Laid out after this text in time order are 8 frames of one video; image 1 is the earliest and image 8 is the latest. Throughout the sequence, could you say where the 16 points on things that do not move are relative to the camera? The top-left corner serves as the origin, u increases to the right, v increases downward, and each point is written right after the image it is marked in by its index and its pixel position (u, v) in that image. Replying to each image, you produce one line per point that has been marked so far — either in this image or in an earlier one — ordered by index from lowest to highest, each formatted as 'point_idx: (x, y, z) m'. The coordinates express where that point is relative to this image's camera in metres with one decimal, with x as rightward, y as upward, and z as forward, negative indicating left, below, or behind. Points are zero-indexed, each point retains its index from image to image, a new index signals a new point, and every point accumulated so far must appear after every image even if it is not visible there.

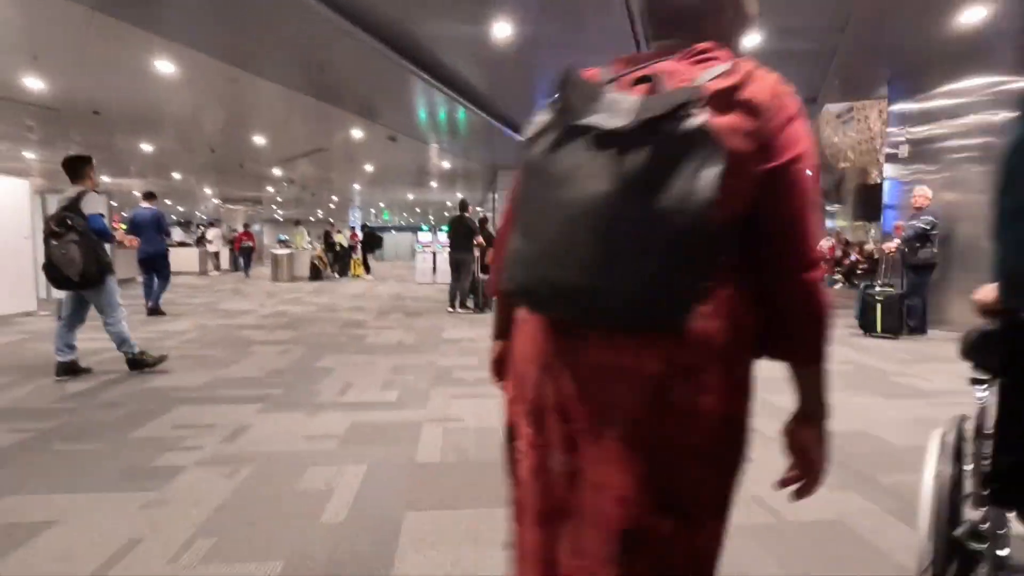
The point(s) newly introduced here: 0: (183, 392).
0: (-2.7, -0.8, +4.4) m
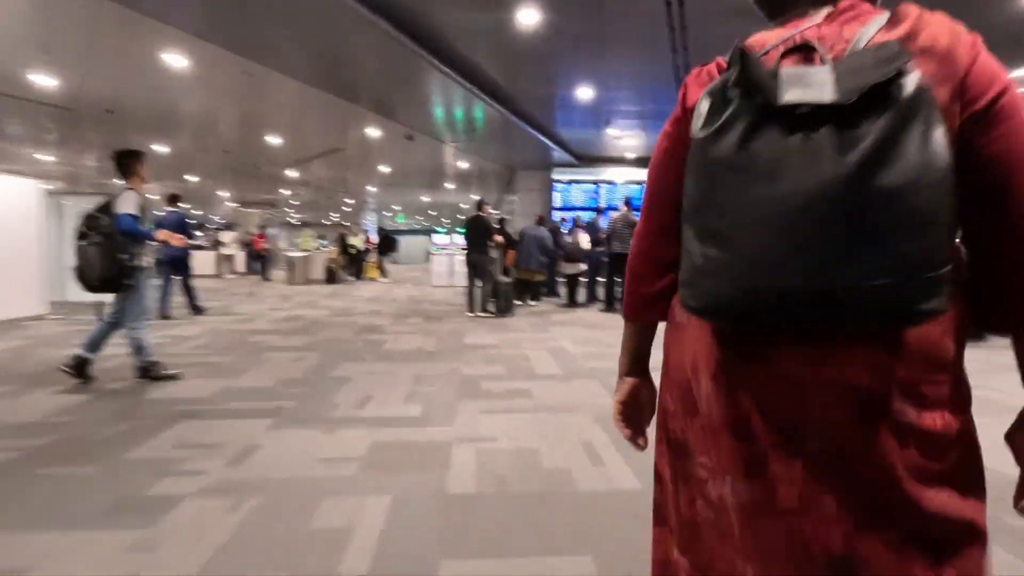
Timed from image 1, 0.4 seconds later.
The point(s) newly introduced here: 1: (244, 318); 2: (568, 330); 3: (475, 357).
0: (-2.4, -0.9, +4.0) m
1: (-4.5, -0.5, +9.1) m
2: (+0.8, -0.6, +7.7) m
3: (-0.4, -0.8, +5.7) m
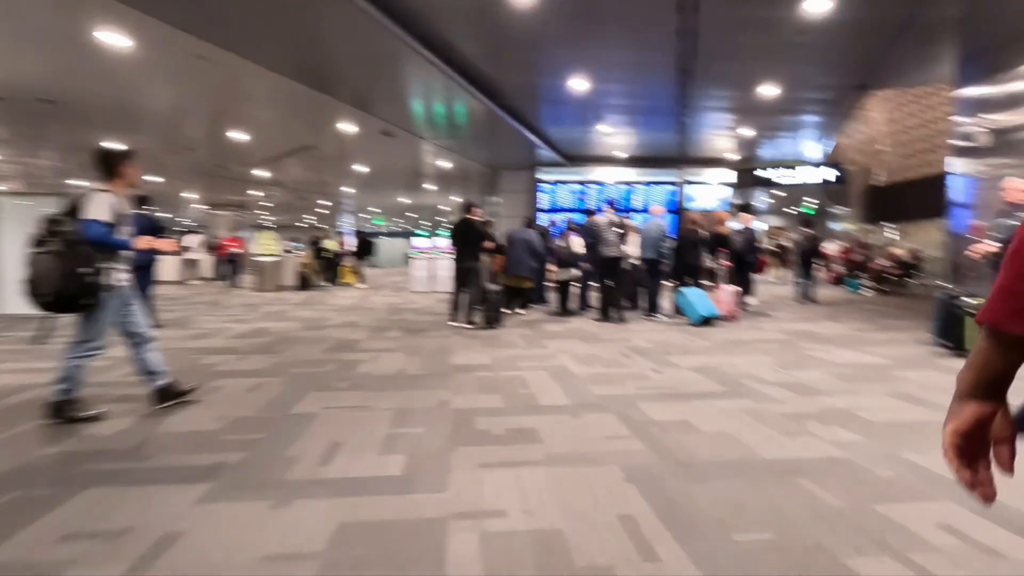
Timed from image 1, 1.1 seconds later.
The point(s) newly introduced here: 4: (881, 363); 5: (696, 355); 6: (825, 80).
0: (-2.4, -1.0, +3.1) m
1: (-4.7, -0.7, +8.1) m
2: (+0.7, -0.7, +6.9) m
3: (-0.4, -0.9, +4.9) m
4: (+4.0, -0.8, +5.9) m
5: (+2.1, -0.8, +6.2) m
6: (+5.4, +3.7, +9.3) m
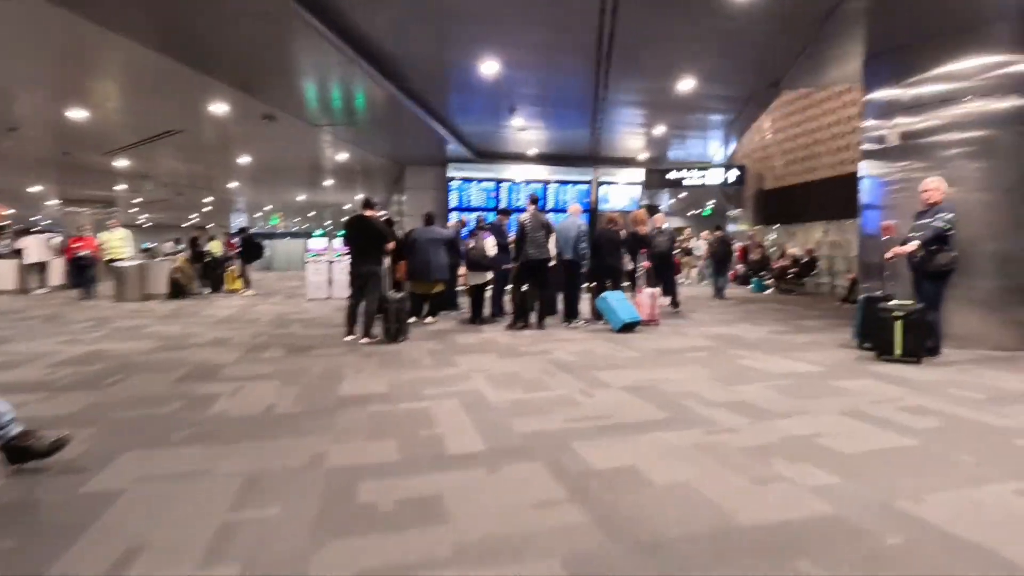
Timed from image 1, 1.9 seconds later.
0: (-2.8, -1.1, +1.8) m
1: (-5.9, -0.8, +6.3) m
2: (-0.4, -0.8, +6.0) m
3: (-1.1, -1.0, +3.8) m
4: (+3.1, -0.9, +5.5) m
5: (+1.2, -0.8, +5.5) m
6: (+3.9, +3.6, +9.1) m
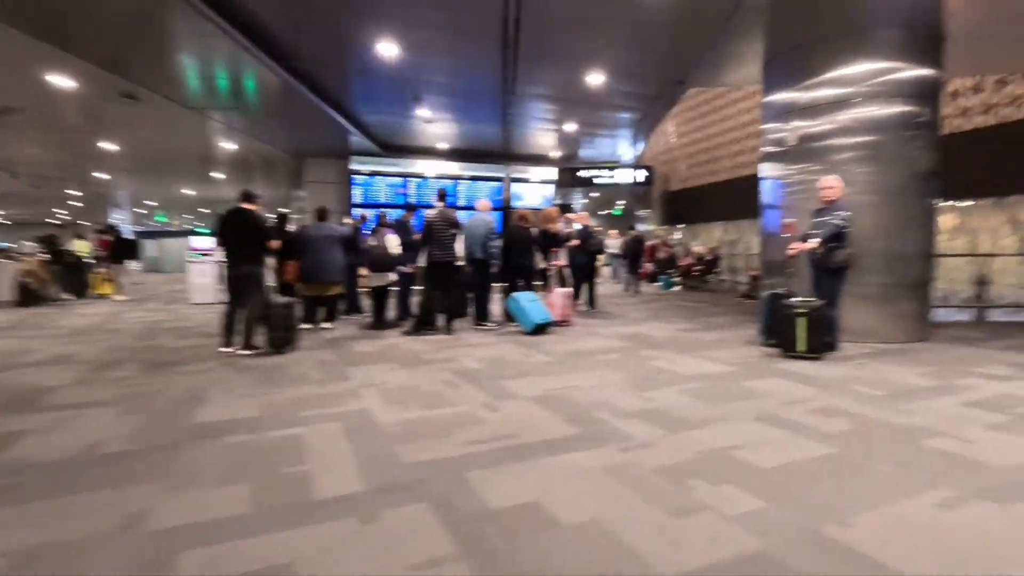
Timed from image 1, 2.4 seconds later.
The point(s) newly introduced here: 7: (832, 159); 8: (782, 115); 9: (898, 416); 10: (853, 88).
0: (-3.1, -1.2, +0.8) m
1: (-6.9, -0.9, +4.8) m
2: (-1.4, -0.8, +5.3) m
3: (-1.8, -1.0, +3.1) m
4: (+2.1, -0.8, +5.4) m
5: (+0.2, -0.9, +5.1) m
6: (+2.3, +3.7, +9.1) m
7: (+4.4, +1.8, +7.3) m
8: (+4.0, +2.5, +7.9) m
9: (+2.8, -0.9, +3.9) m
10: (+4.5, +2.6, +7.2) m
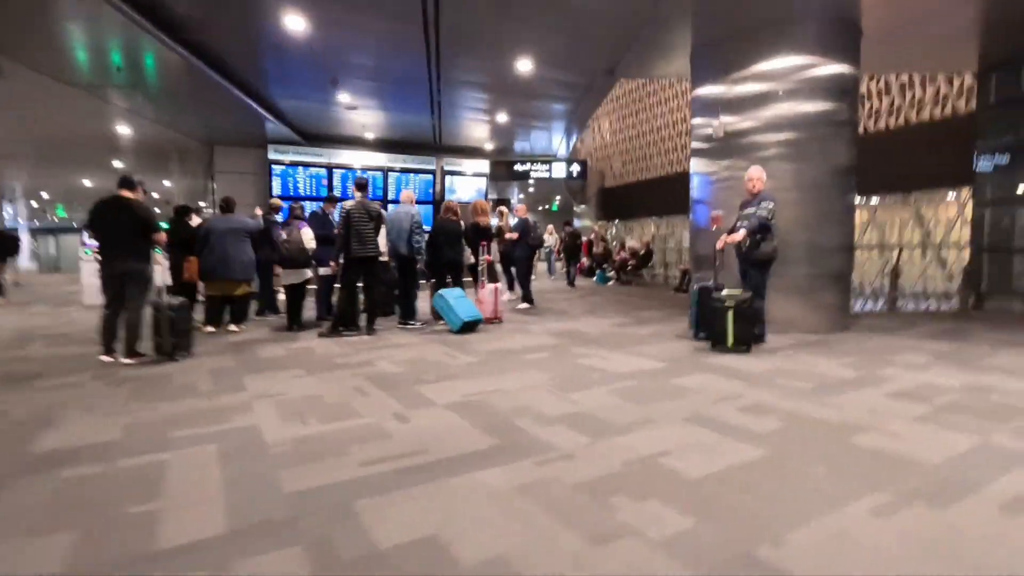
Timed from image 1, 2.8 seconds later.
0: (-3.3, -1.2, +0.1) m
1: (-7.5, -1.0, +3.7) m
2: (-2.1, -0.8, +4.7) m
3: (-2.3, -1.0, +2.5) m
4: (+1.4, -0.8, +5.2) m
5: (-0.5, -0.8, +4.7) m
6: (+1.1, +3.8, +8.9) m
7: (+3.3, +1.9, +7.4) m
8: (+2.9, +2.6, +7.8) m
9: (+2.2, -0.9, +3.8) m
10: (+3.5, +2.7, +7.2) m
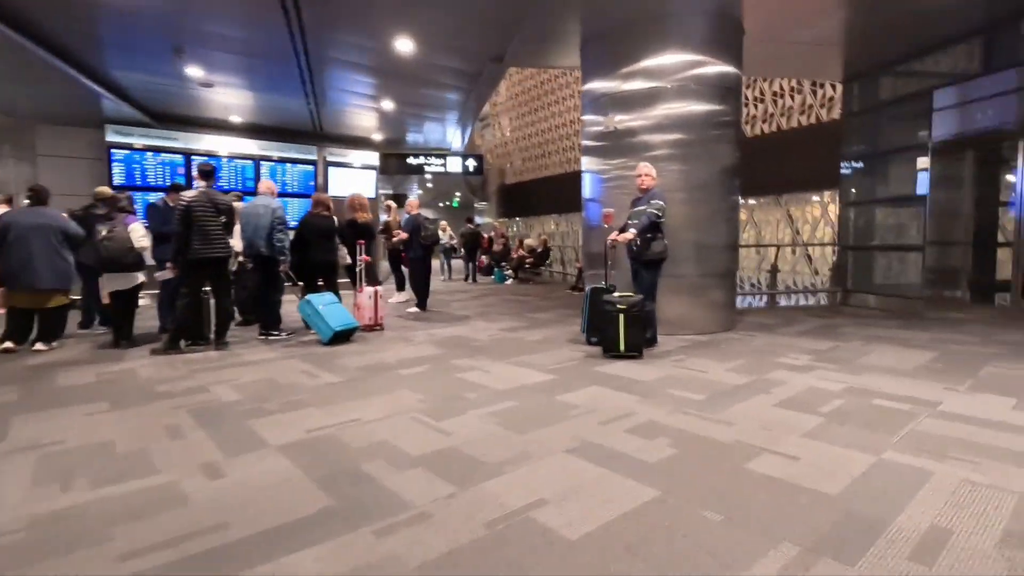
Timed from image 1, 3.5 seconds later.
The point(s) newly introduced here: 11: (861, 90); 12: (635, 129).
0: (-3.5, -1.3, -1.2) m
1: (-8.2, -1.2, +1.6) m
2: (-3.1, -0.9, +3.6) m
3: (-2.8, -1.1, +1.4) m
4: (+0.3, -0.8, +4.7) m
5: (-1.5, -0.9, +3.9) m
6: (-0.7, +3.7, +8.2) m
7: (+1.8, +1.9, +7.1) m
8: (+1.2, +2.6, +7.5) m
9: (+1.3, -0.9, +3.4) m
10: (+2.0, +2.7, +7.0) m
11: (+6.4, +3.6, +9.9) m
12: (+1.6, +2.2, +7.2) m
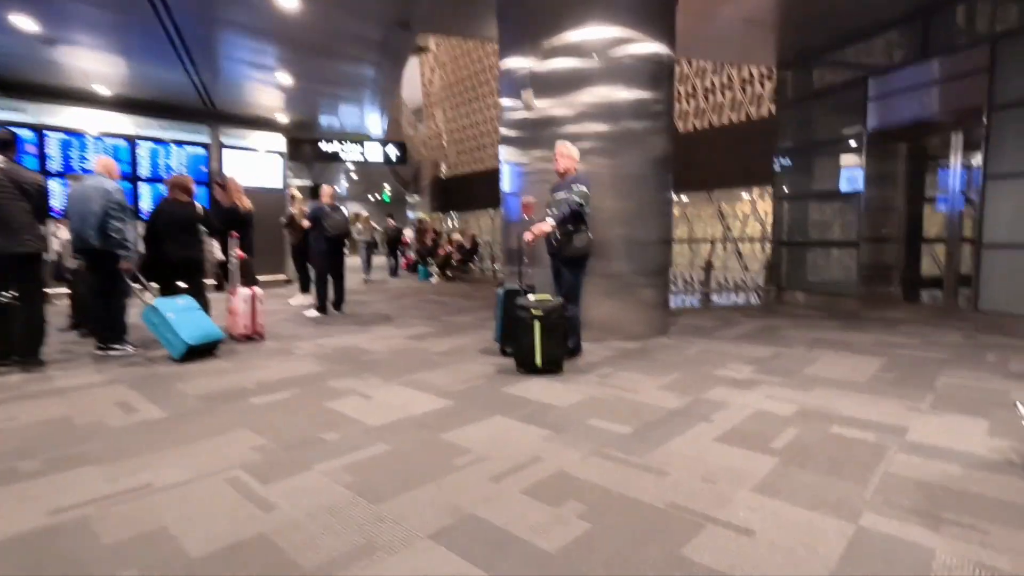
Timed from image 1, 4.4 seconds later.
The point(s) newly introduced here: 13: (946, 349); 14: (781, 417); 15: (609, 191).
0: (-3.6, -1.4, -2.5) m
1: (-8.6, -1.3, -0.2) m
2: (-3.7, -1.0, +2.3) m
3: (-3.3, -1.2, +0.1) m
4: (-0.5, -0.8, +3.7) m
5: (-2.2, -0.9, +2.7) m
6: (-1.9, +3.7, +7.1) m
7: (+0.7, +1.9, +6.3) m
8: (+0.1, +2.6, +6.6) m
9: (+0.6, -0.9, +2.6) m
10: (+0.9, +2.7, +6.2) m
11: (+5.0, +3.7, +9.5) m
12: (+0.5, +2.2, +6.3) m
13: (+4.4, -0.6, +5.4) m
14: (+1.7, -0.8, +3.4) m
15: (+1.1, +1.1, +6.3) m
